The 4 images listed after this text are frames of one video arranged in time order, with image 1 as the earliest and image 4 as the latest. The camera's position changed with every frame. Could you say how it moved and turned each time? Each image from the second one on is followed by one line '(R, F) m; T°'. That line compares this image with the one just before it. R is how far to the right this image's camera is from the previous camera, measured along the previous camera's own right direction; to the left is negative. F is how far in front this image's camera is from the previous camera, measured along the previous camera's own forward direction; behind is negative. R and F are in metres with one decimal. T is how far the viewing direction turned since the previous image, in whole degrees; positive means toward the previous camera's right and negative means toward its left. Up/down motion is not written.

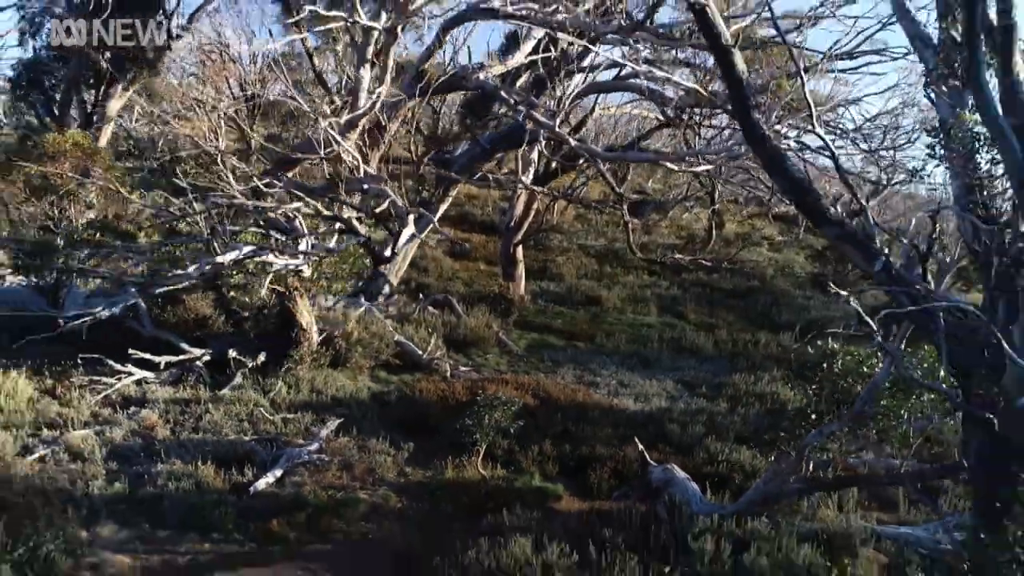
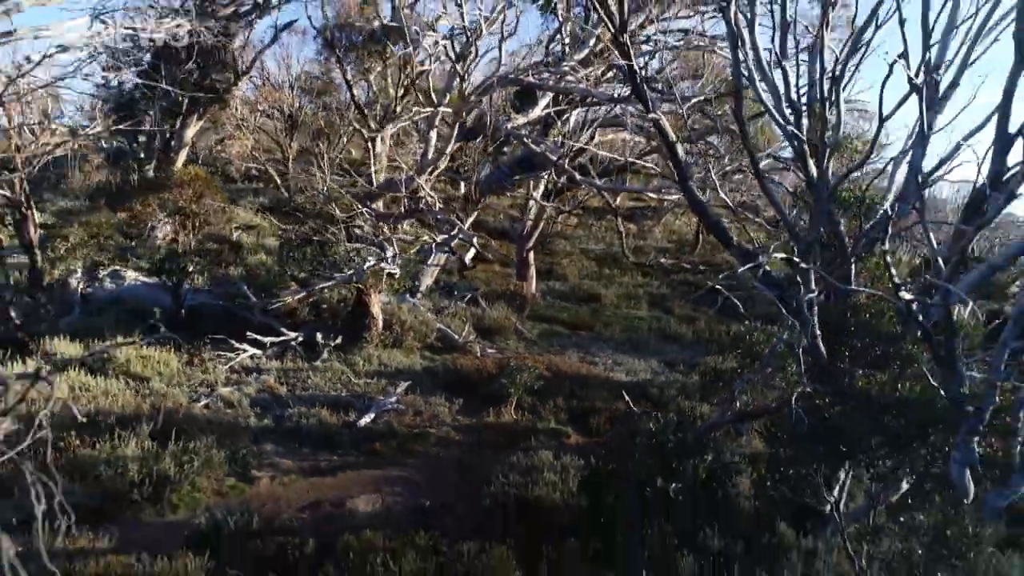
(-0.1, -2.4) m; 0°
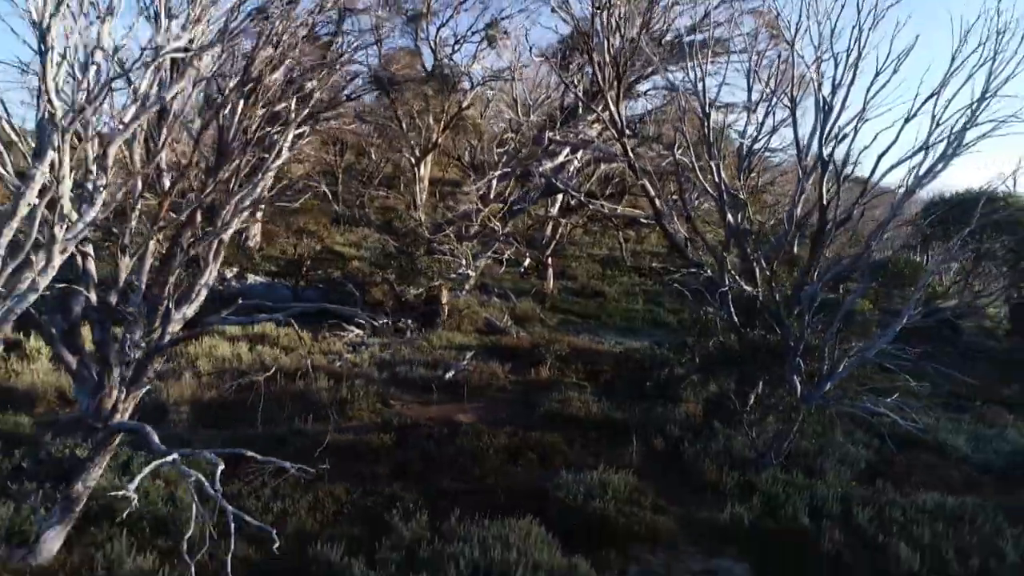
(-0.3, -3.9) m; 0°
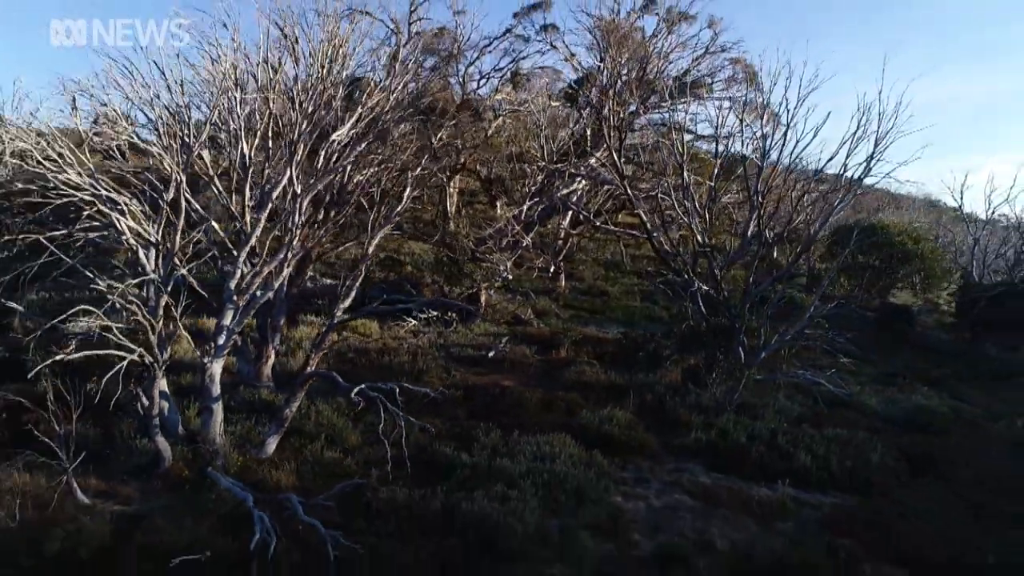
(-0.3, -3.7) m; 0°
